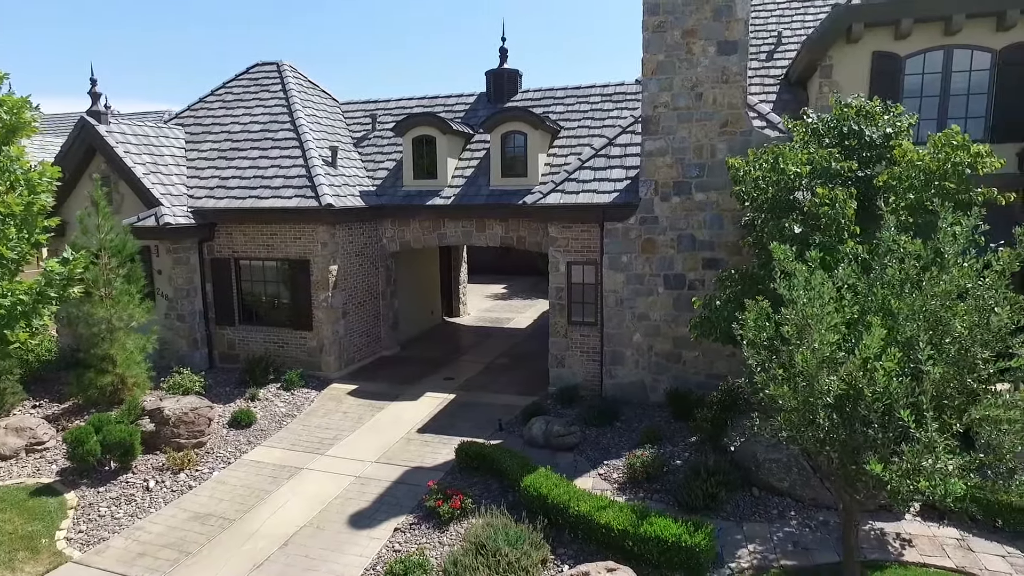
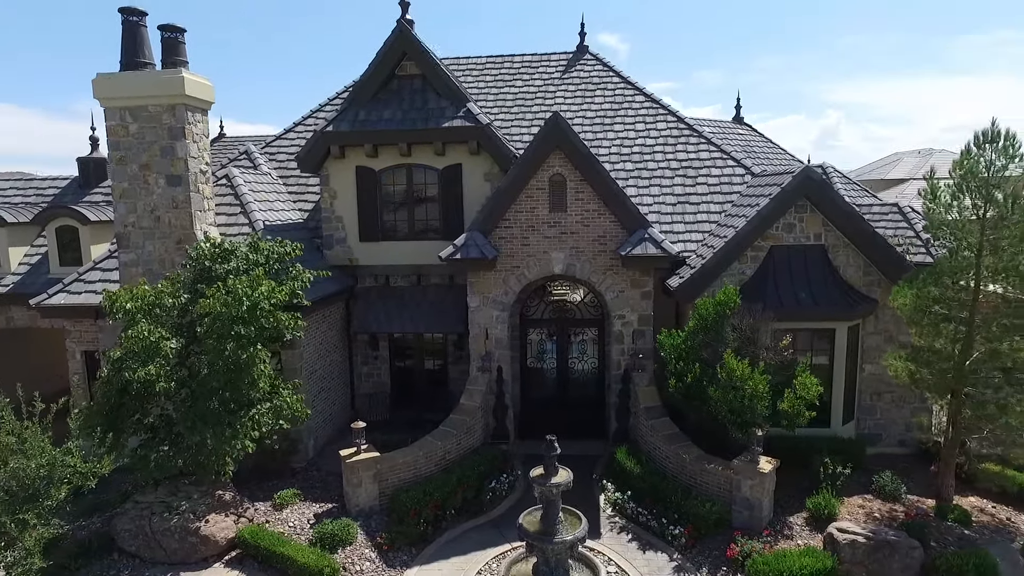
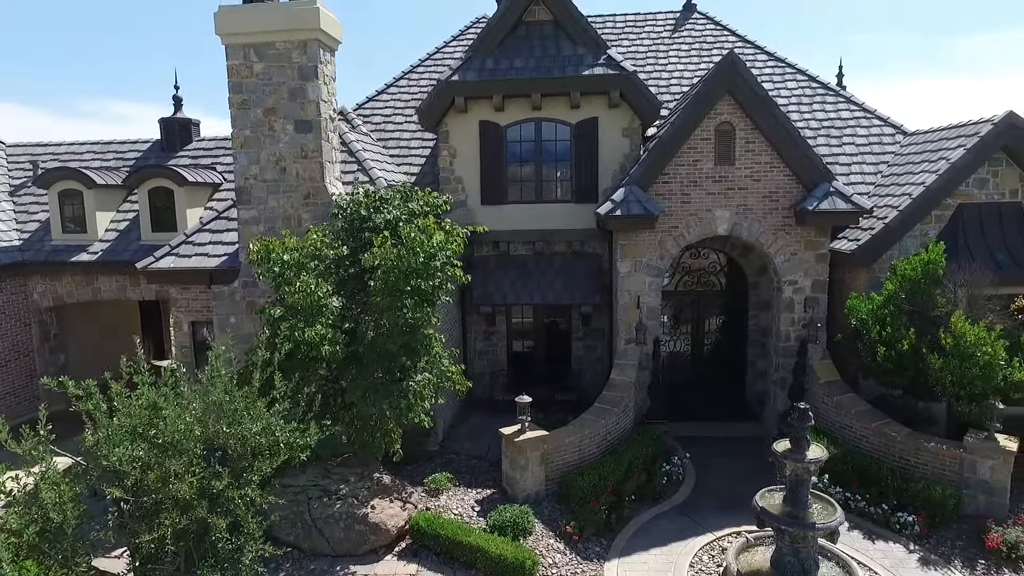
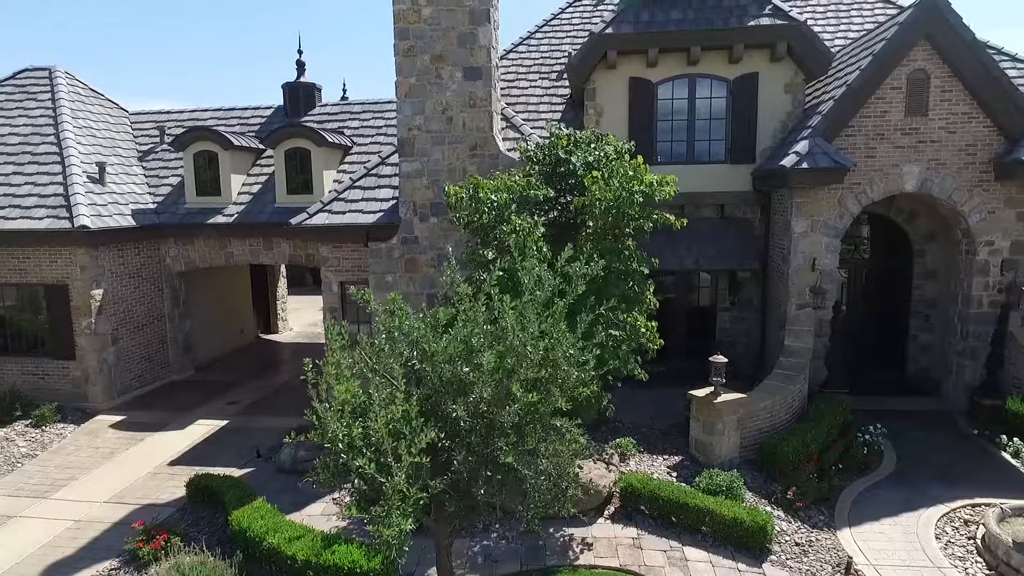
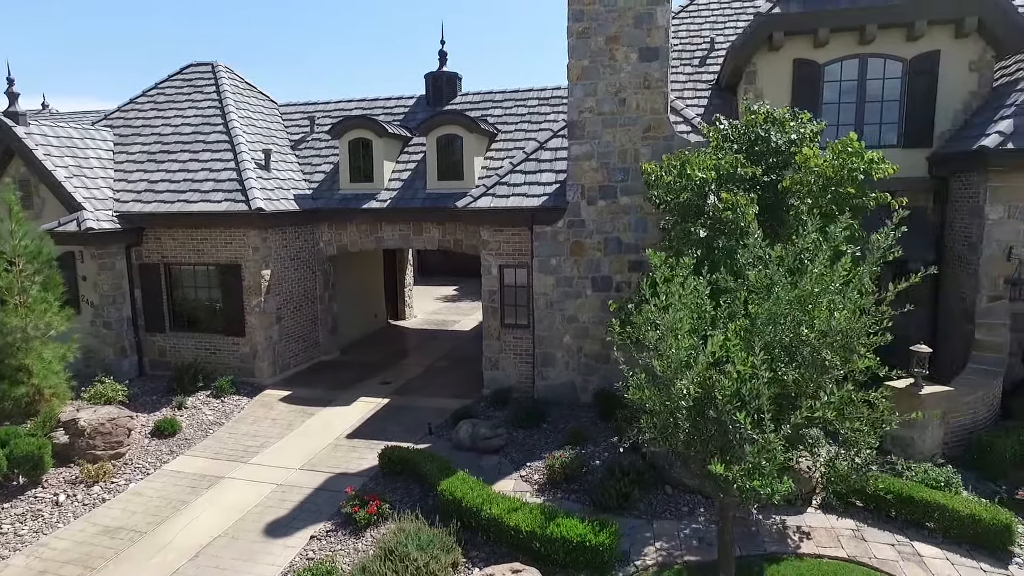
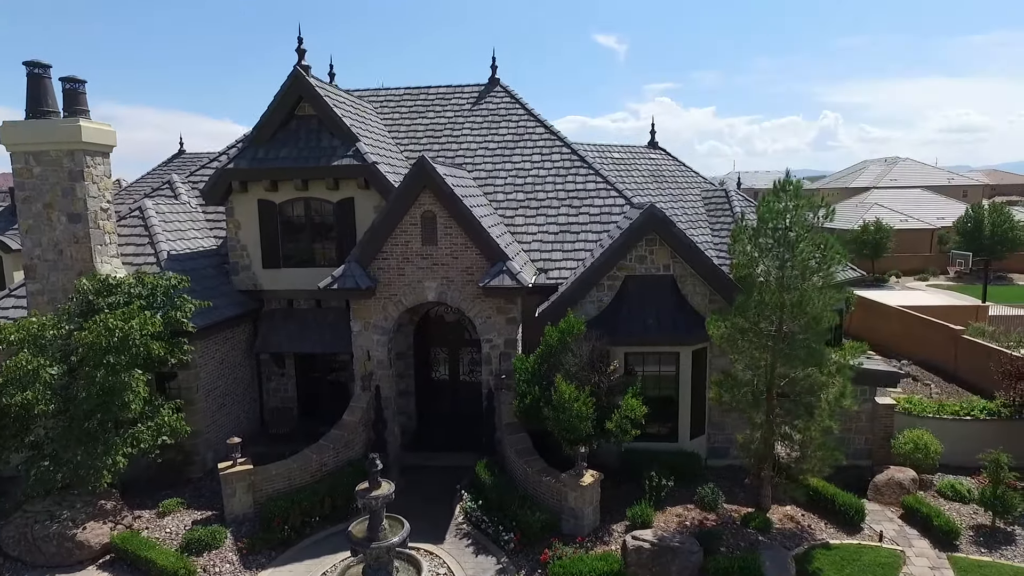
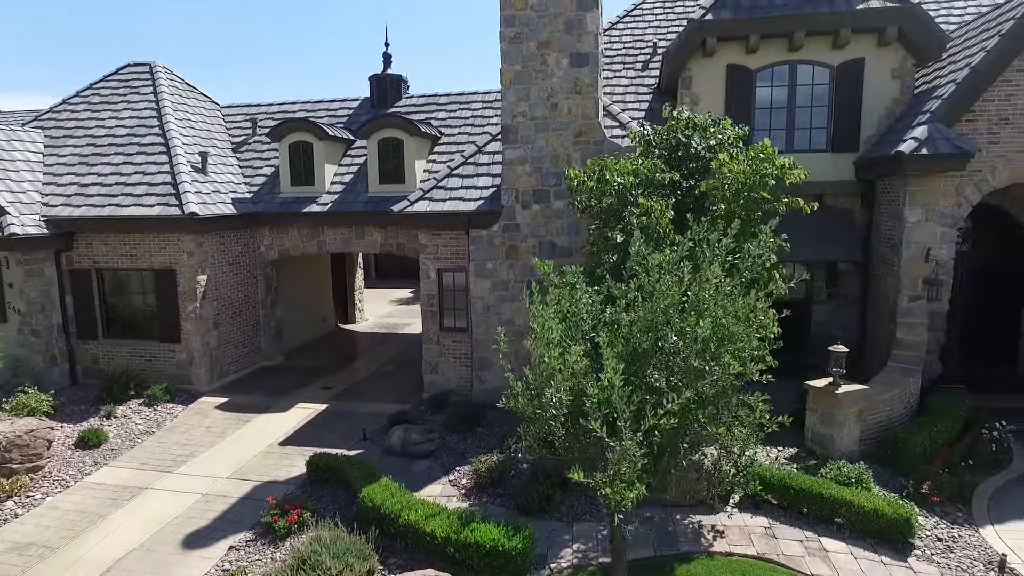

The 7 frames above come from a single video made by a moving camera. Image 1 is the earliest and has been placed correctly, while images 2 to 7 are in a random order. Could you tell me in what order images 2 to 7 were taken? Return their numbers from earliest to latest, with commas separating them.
5, 7, 4, 3, 2, 6
